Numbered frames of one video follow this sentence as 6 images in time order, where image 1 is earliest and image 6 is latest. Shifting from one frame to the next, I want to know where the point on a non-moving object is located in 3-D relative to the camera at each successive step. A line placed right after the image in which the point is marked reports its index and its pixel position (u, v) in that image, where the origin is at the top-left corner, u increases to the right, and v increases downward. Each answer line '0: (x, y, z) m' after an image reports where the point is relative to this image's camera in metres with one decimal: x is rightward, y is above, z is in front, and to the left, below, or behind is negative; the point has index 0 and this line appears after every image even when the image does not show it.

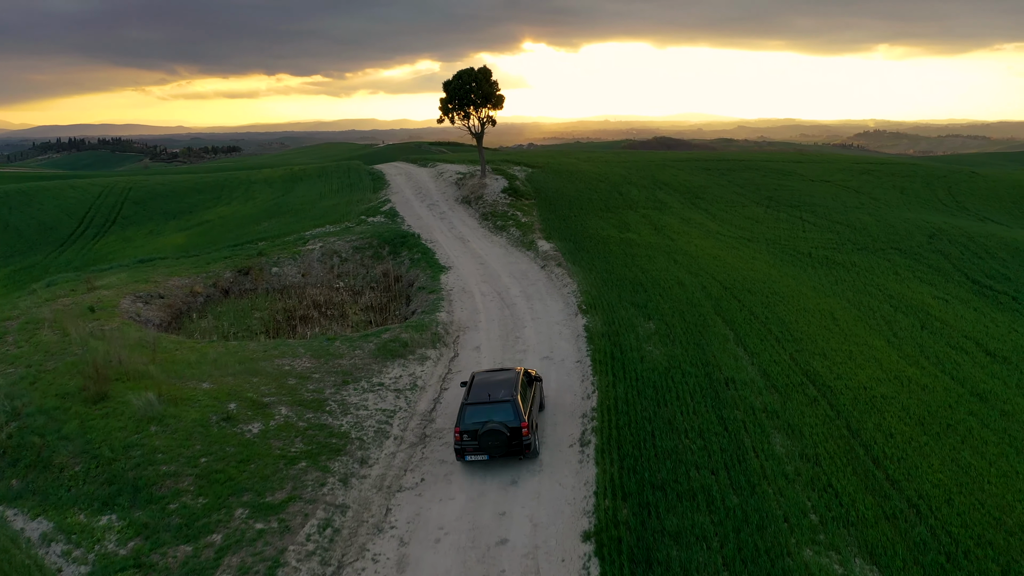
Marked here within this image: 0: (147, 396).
0: (-7.2, -2.1, +16.5) m
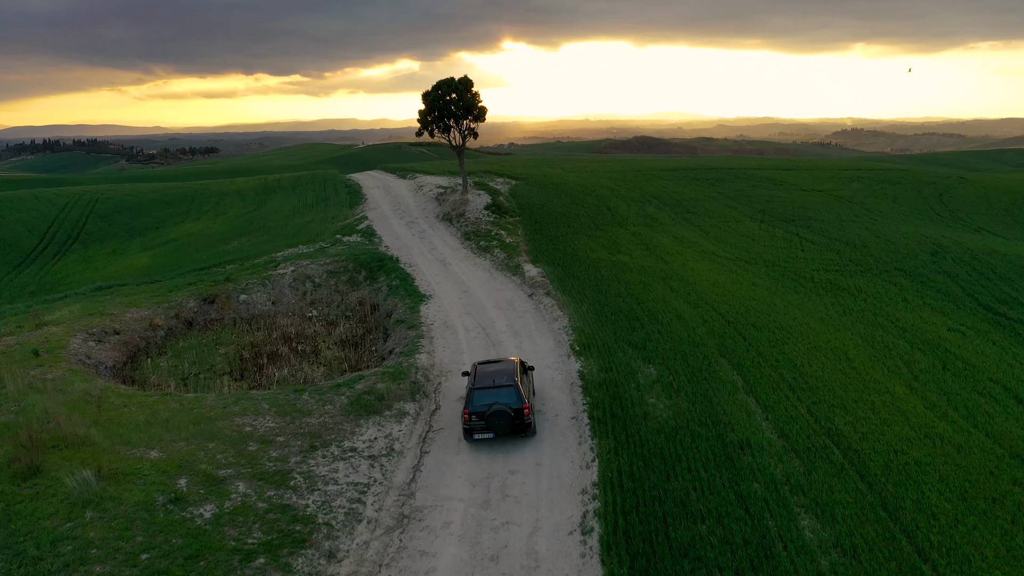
0: (-7.4, -3.2, +14.4) m
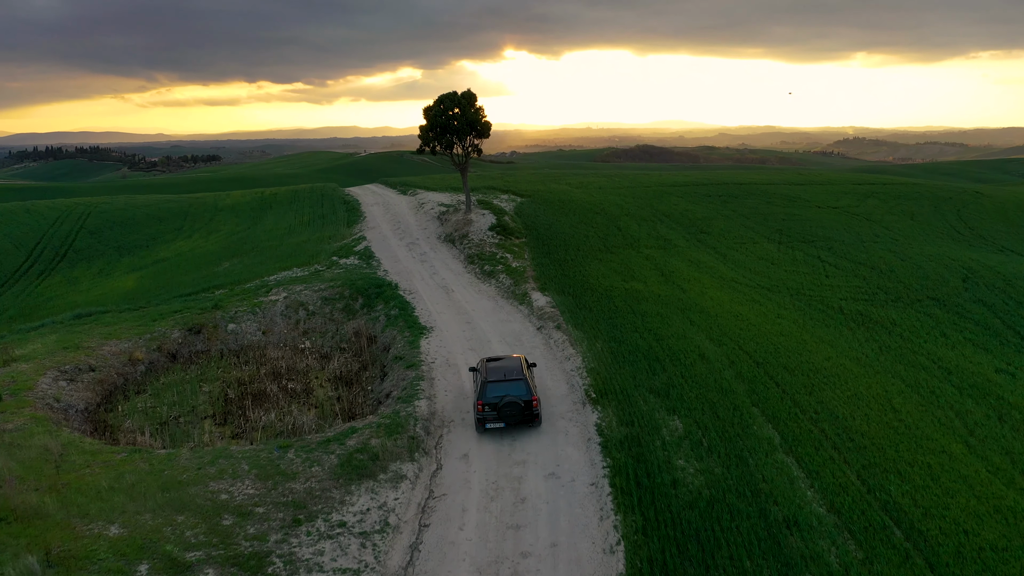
0: (-7.2, -4.0, +12.4) m
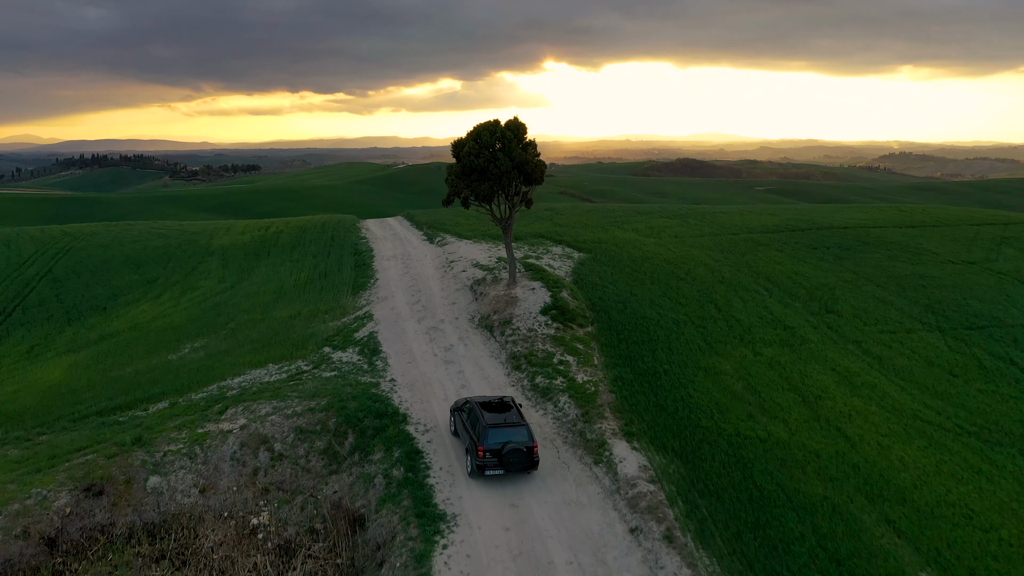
0: (-6.4, -6.9, +2.6) m
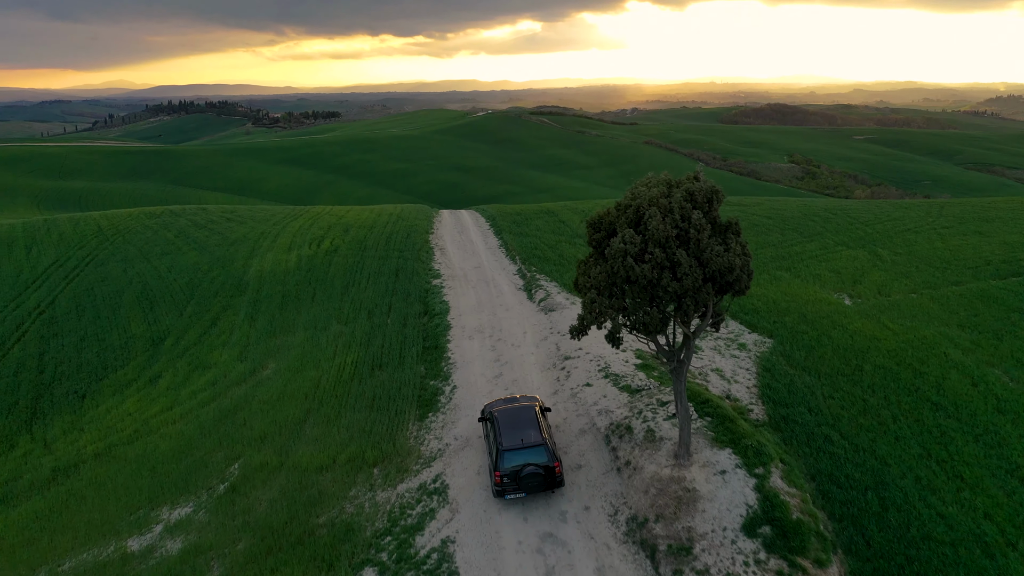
0: (-5.5, -11.7, -7.4) m
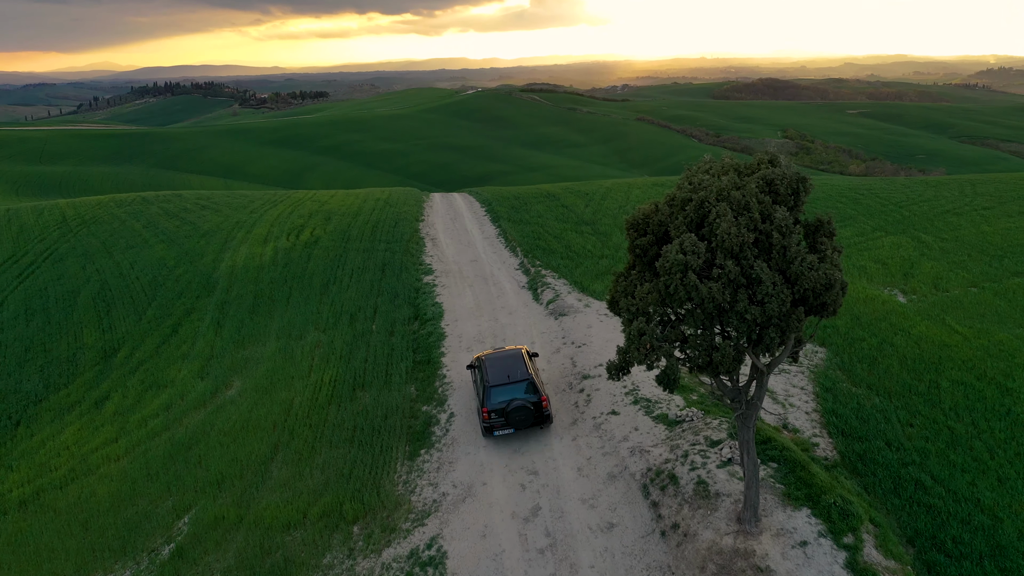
0: (-4.9, -12.6, -10.8) m
